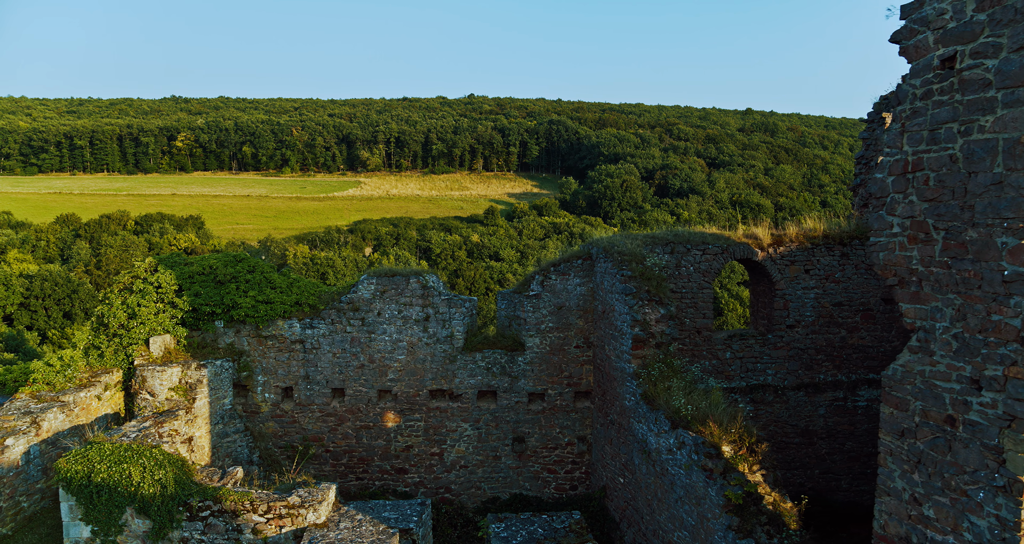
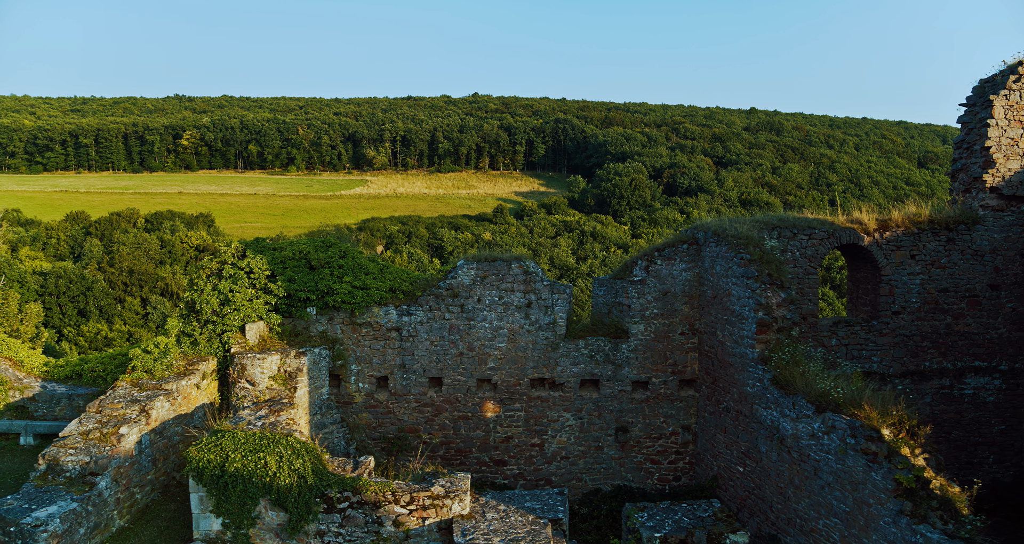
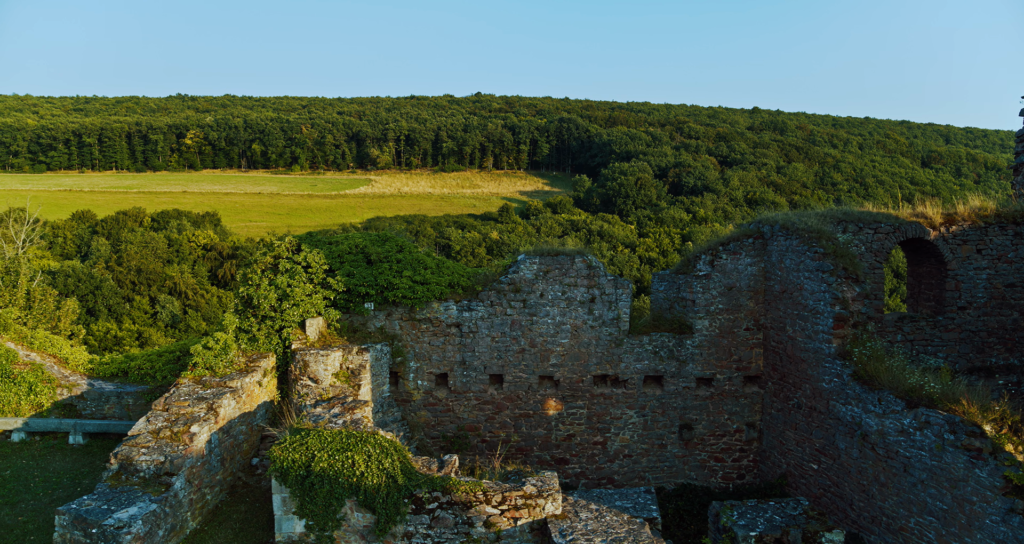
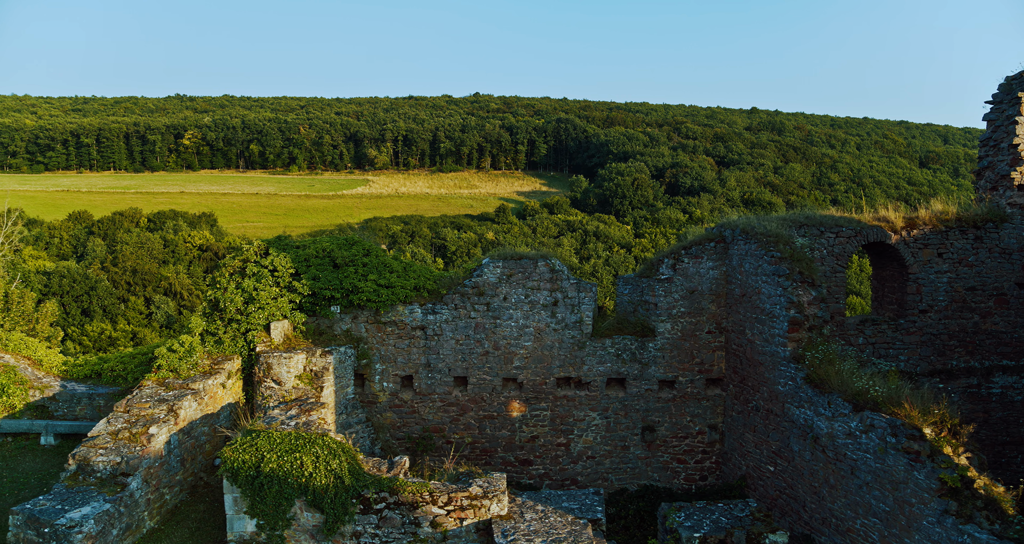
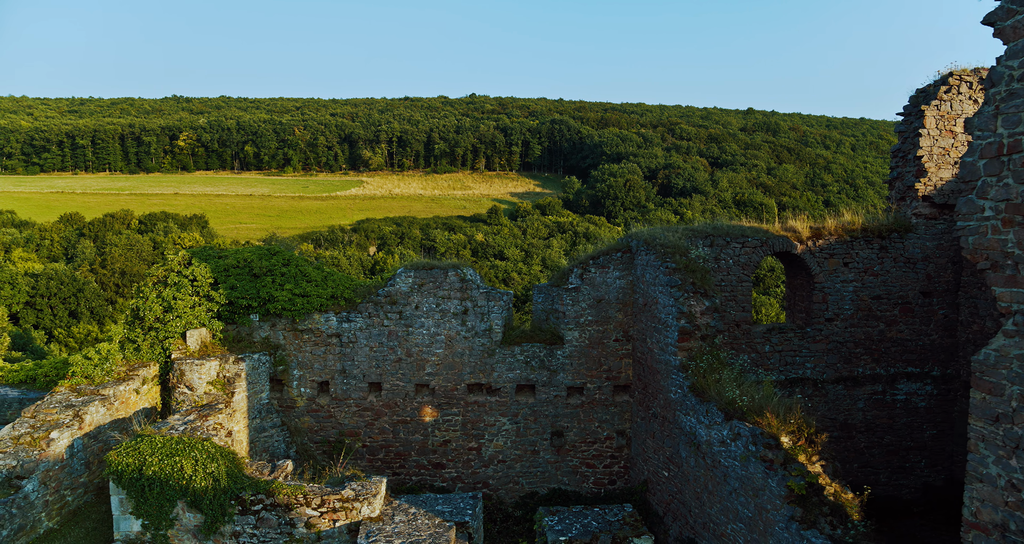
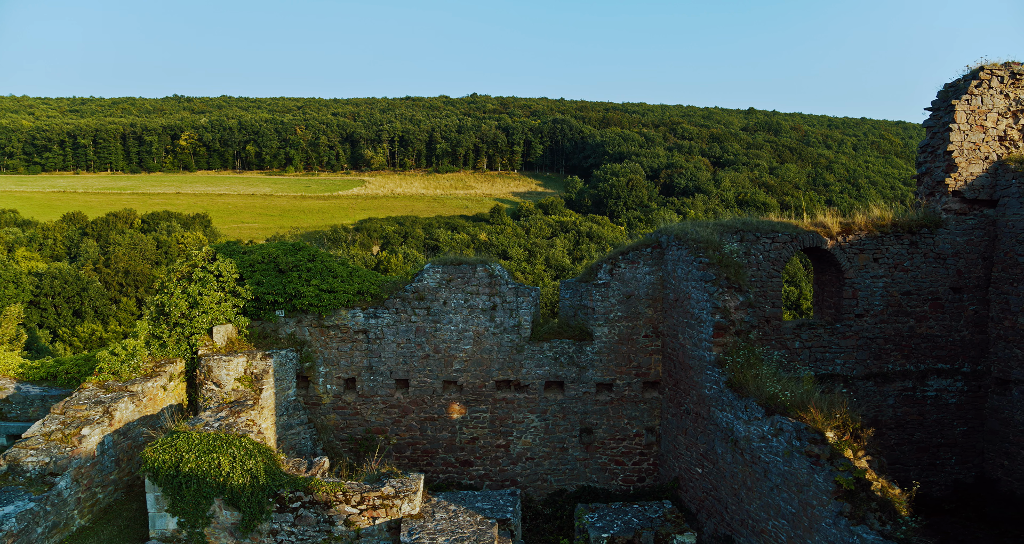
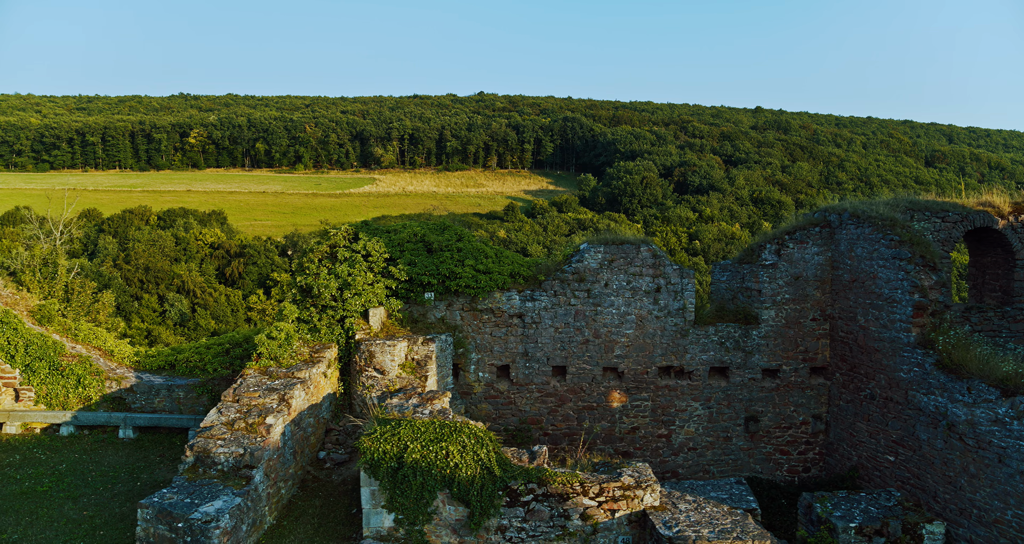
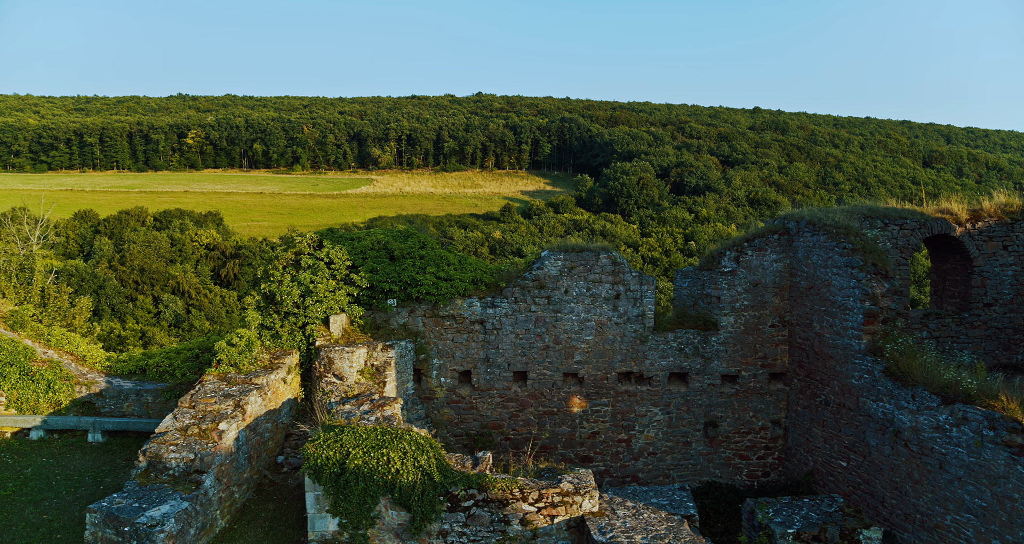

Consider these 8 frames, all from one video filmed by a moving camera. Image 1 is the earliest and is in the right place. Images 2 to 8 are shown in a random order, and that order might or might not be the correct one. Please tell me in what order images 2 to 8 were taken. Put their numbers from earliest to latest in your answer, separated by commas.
5, 6, 2, 4, 3, 8, 7
